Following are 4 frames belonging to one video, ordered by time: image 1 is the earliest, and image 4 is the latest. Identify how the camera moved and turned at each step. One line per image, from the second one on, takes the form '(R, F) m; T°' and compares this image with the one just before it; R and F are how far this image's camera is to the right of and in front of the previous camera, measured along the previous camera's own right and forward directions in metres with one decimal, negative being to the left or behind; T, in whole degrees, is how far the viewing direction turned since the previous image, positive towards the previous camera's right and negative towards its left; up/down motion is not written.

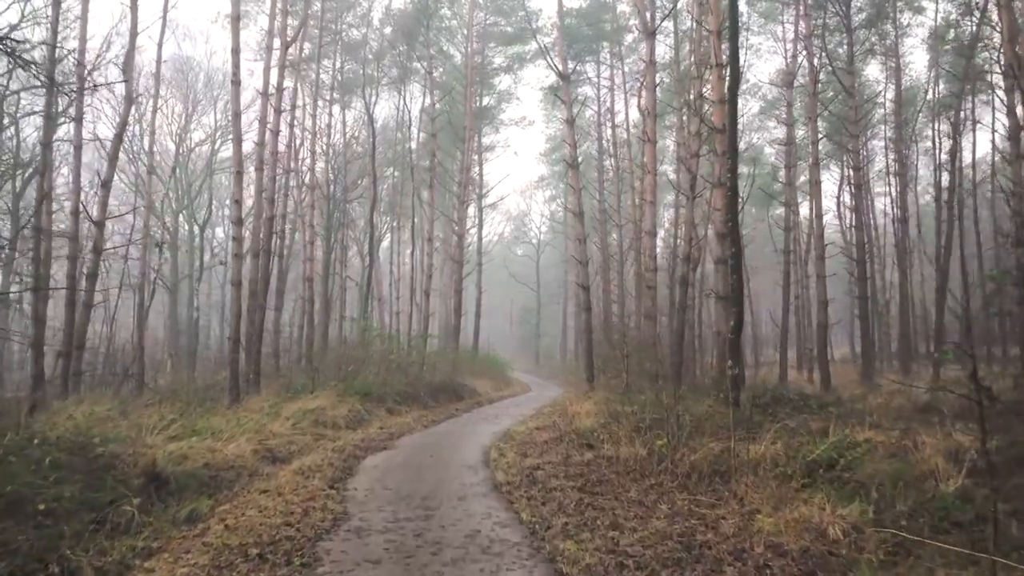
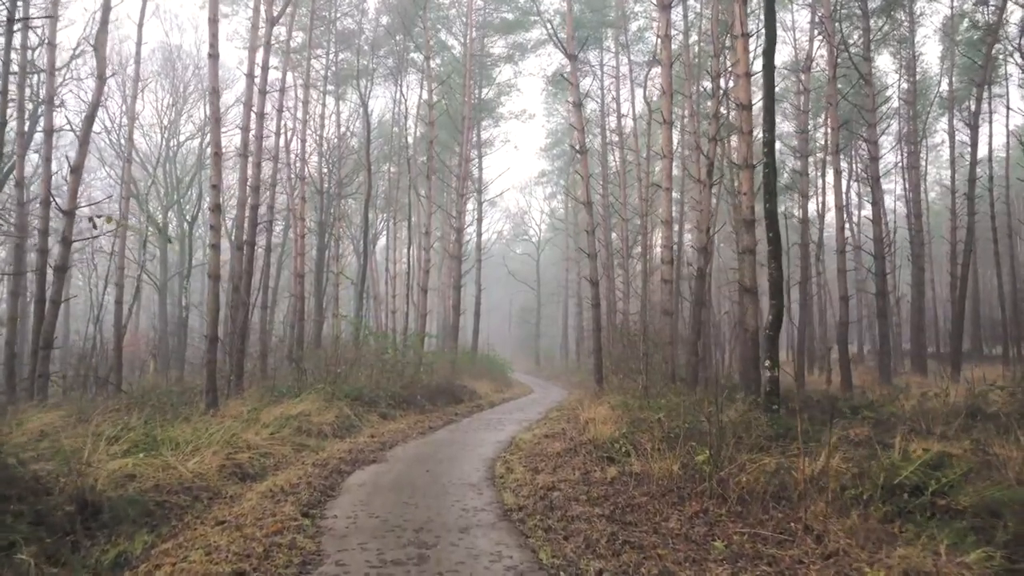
(-0.1, +1.0) m; 0°
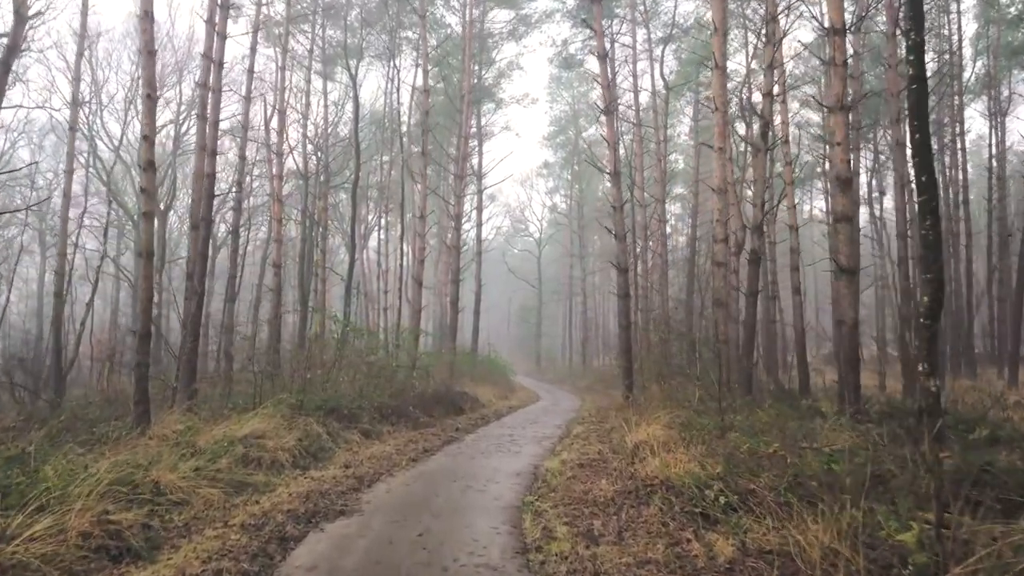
(-0.3, +2.3) m; 0°
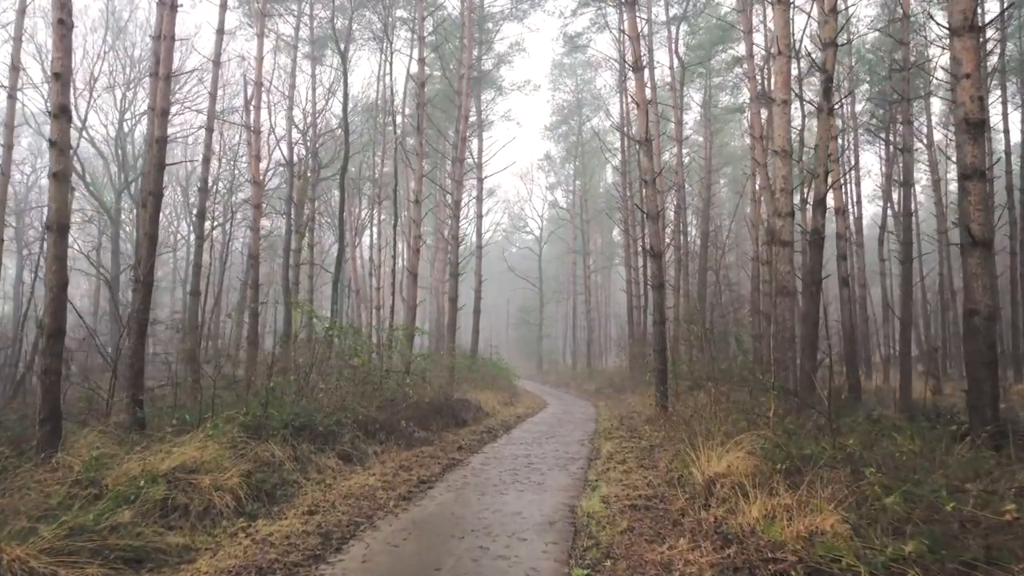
(-0.2, +1.8) m; 0°
